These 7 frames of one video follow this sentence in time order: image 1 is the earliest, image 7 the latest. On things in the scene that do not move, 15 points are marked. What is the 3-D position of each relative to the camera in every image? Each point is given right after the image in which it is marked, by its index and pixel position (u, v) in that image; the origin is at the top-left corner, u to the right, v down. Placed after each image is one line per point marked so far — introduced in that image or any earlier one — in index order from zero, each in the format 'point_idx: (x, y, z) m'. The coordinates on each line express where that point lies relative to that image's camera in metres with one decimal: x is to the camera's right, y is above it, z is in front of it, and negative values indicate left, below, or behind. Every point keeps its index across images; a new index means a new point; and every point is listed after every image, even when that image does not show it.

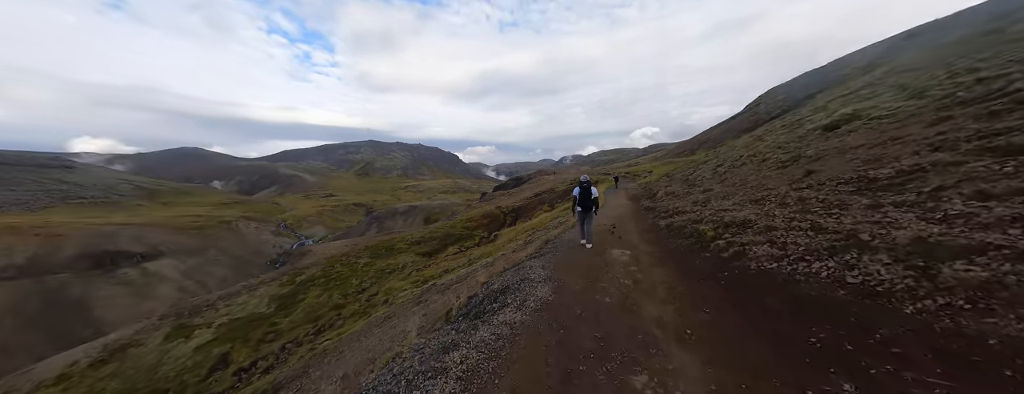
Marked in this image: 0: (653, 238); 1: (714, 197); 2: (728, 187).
0: (+7.4, -2.2, +15.2) m
1: (+12.9, 0.0, +18.1) m
2: (+14.7, +0.7, +19.3) m
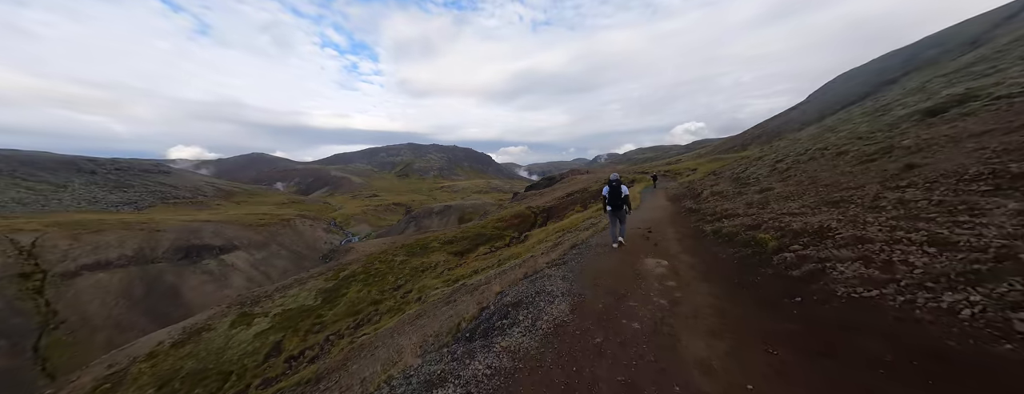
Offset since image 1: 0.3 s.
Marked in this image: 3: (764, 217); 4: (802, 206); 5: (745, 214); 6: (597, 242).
0: (+8.3, -2.2, +13.0) m
1: (+14.2, 0.0, +15.3) m
2: (+16.1, +0.6, +16.2) m
3: (+11.4, -0.8, +12.7) m
4: (+12.3, -0.4, +12.1) m
5: (+12.2, -0.9, +14.8) m
6: (+5.4, -2.8, +18.2) m
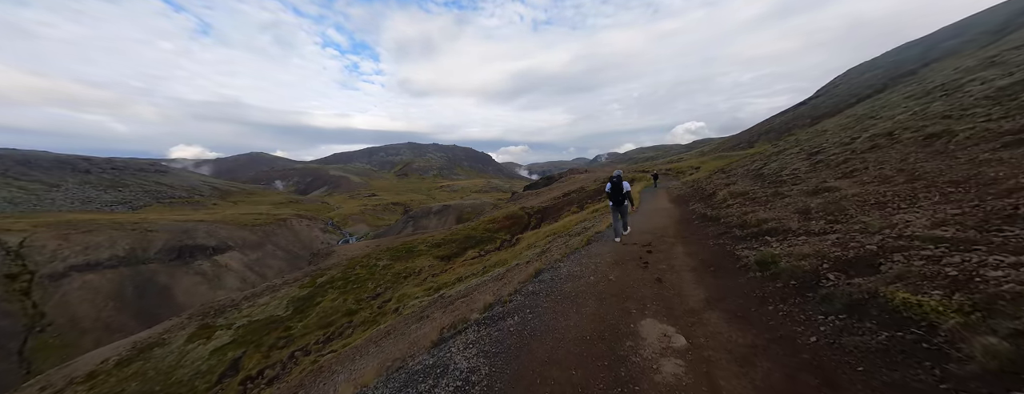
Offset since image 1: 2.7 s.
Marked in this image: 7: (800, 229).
0: (+5.6, -2.4, +7.2) m
1: (+11.5, -0.2, +9.5) m
2: (+13.3, +0.5, +10.4) m
3: (+8.6, -1.0, +7.0) m
4: (+9.5, -0.6, +6.3) m
5: (+9.5, -1.1, +9.1) m
6: (+2.7, -3.0, +12.5) m
7: (+9.7, -1.1, +9.6) m
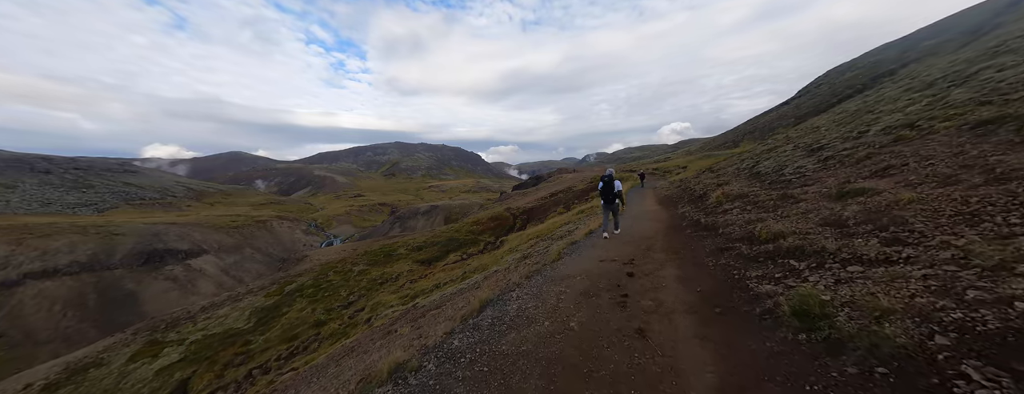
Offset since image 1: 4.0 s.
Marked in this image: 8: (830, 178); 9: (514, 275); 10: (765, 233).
0: (+3.7, -2.6, +4.1) m
1: (+9.5, -0.4, +6.6) m
2: (+11.3, +0.3, +7.6) m
3: (+6.7, -1.2, +4.0) m
4: (+7.7, -0.8, +3.3) m
5: (+7.5, -1.3, +6.1) m
6: (+0.6, -3.2, +9.2) m
7: (+7.7, -1.3, +6.6) m
8: (+13.5, +0.8, +12.2) m
9: (0.0, -5.2, +19.0) m
10: (+8.4, -1.2, +9.6) m
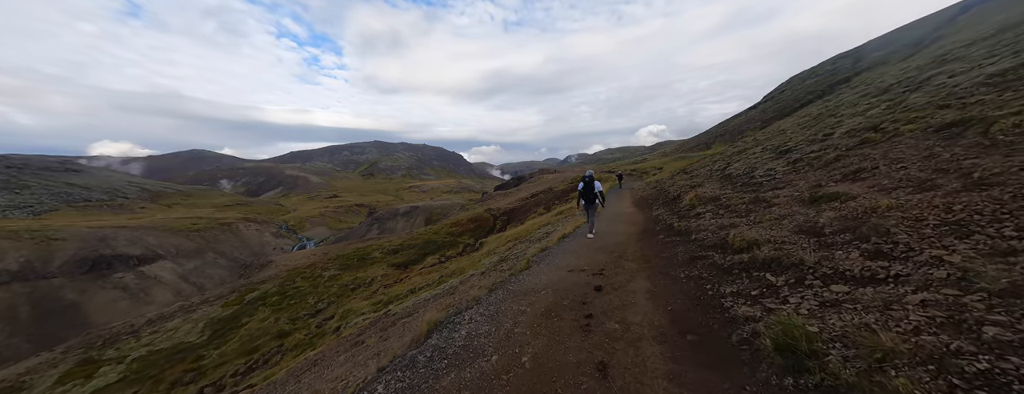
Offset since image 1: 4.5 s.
0: (+2.7, -2.8, +3.2) m
1: (+8.3, -0.6, +6.0) m
2: (+10.1, +0.1, +7.1) m
3: (+5.7, -1.4, +3.2) m
4: (+6.7, -0.9, +2.7) m
5: (+6.4, -1.4, +5.4) m
6: (-0.7, -3.4, +8.1) m
7: (+6.5, -1.5, +5.9) m
8: (+12.0, +0.6, +11.9) m
9: (-2.0, -5.4, +17.8) m
10: (+7.1, -1.4, +8.9) m
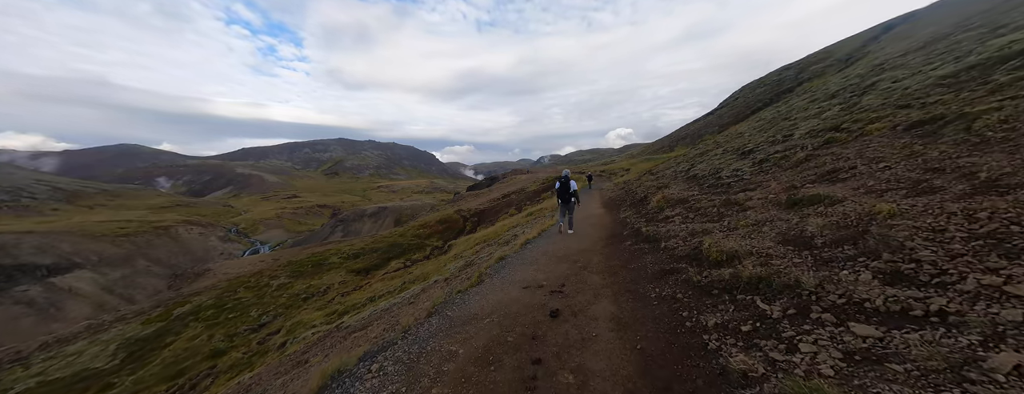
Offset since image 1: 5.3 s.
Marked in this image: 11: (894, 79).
0: (+1.6, -2.9, +1.5) m
1: (+6.9, -0.6, +4.8) m
2: (+8.6, +0.1, +6.1) m
3: (+4.6, -1.5, +1.8) m
4: (+5.6, -1.0, +1.3) m
5: (+5.0, -1.5, +4.0) m
6: (-2.3, -3.5, +6.0) m
7: (+5.1, -1.6, +4.5) m
8: (+10.0, +0.5, +11.0) m
9: (-4.5, -5.5, +15.6) m
10: (+5.4, -1.4, +7.6) m
11: (+25.5, +7.7, +19.2) m
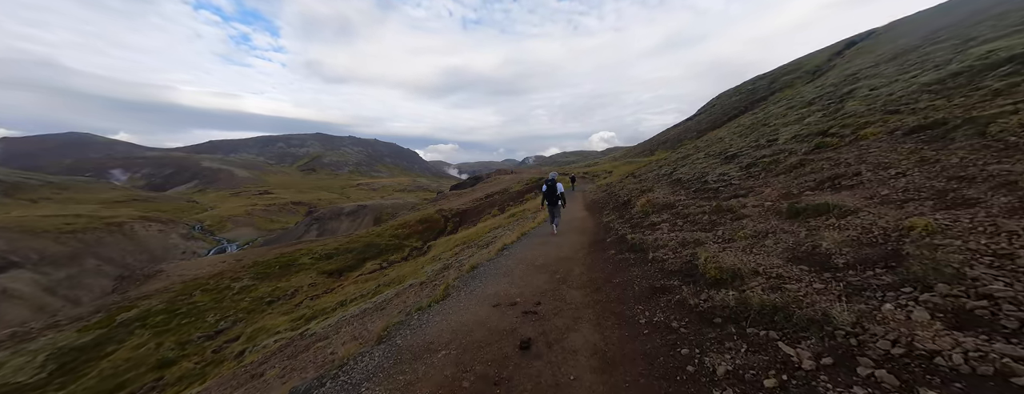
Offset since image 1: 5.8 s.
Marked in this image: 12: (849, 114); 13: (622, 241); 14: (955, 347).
0: (+1.1, -3.0, +0.2) m
1: (+6.3, -0.8, +3.8) m
2: (+7.9, -0.2, +5.2) m
3: (+4.1, -1.6, +0.7) m
4: (+5.2, -1.2, +0.2) m
5: (+4.4, -1.7, +2.9) m
6: (-3.0, -3.5, +4.5) m
7: (+4.5, -1.7, +3.4) m
8: (+9.0, +0.3, +10.2) m
9: (-5.8, -5.5, +13.9) m
10: (+4.6, -1.6, +6.5) m
11: (+24.1, +7.2, +19.2) m
12: (+17.6, +4.2, +15.2) m
13: (+4.5, -1.8, +11.8) m
14: (+4.7, -1.6, +3.1) m
